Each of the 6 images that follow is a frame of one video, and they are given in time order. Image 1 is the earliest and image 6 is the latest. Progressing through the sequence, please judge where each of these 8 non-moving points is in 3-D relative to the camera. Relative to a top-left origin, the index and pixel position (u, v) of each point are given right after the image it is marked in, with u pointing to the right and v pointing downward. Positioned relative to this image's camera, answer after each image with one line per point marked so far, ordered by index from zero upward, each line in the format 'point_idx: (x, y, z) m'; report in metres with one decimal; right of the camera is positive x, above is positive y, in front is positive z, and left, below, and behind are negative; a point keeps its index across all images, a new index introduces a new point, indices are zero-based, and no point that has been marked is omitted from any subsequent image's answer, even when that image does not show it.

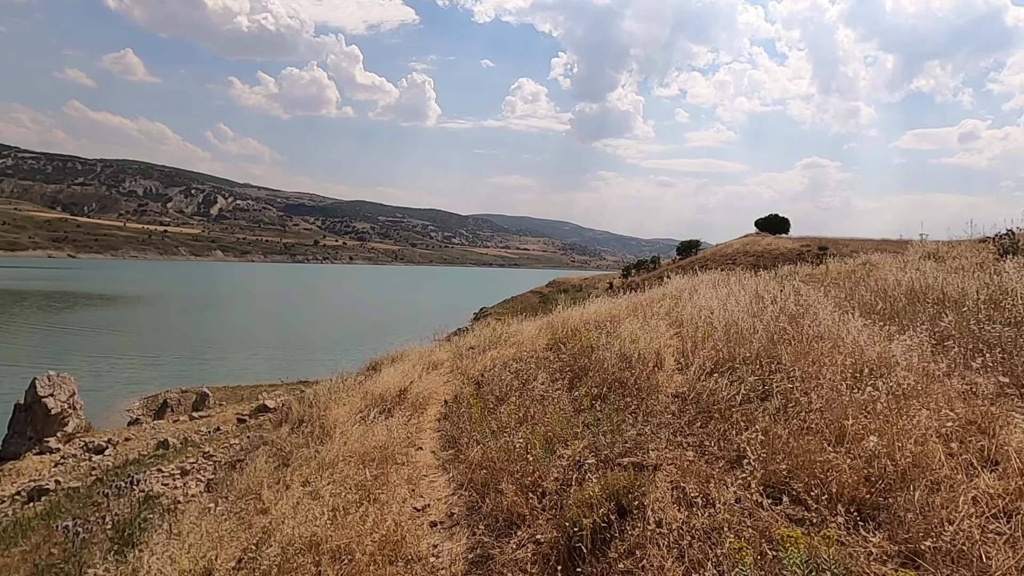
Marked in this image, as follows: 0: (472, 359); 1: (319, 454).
0: (-0.6, -1.0, +9.5) m
1: (-1.9, -1.7, +6.6) m
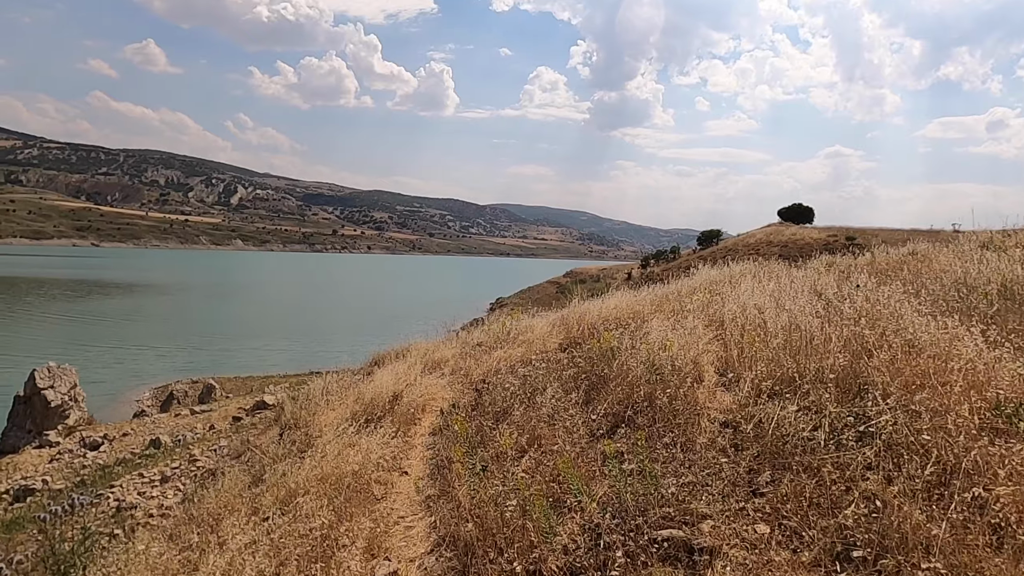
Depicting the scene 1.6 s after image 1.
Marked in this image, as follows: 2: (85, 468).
0: (-0.5, -0.9, +8.4) m
1: (-1.9, -1.6, +5.6) m
2: (-9.0, -3.8, +13.9) m
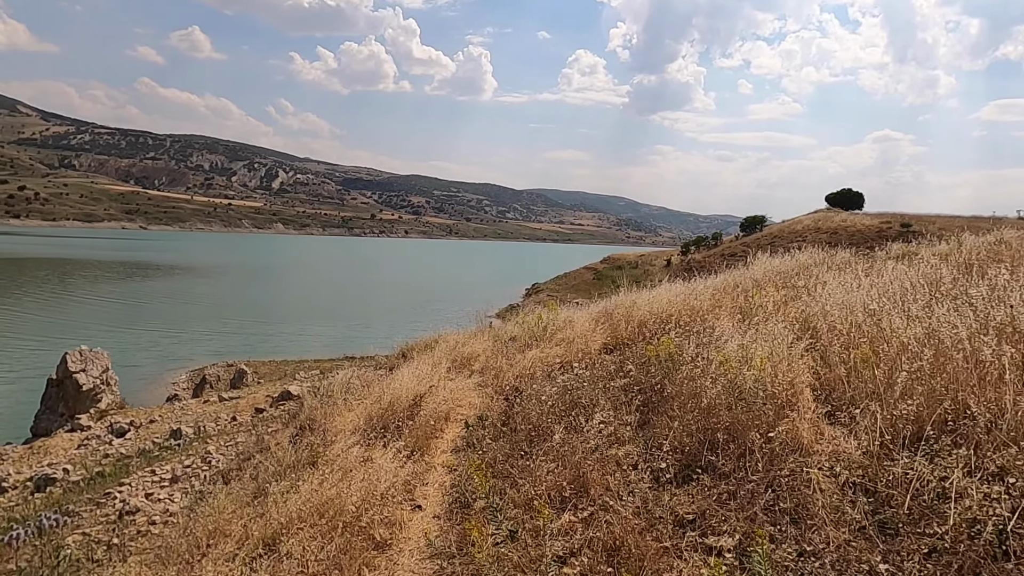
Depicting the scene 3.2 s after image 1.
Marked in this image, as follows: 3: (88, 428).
0: (-0.1, -0.8, +7.5) m
1: (-1.6, -1.5, +4.8) m
2: (-8.3, -3.5, +13.5) m
3: (-11.5, -3.8, +18.1) m
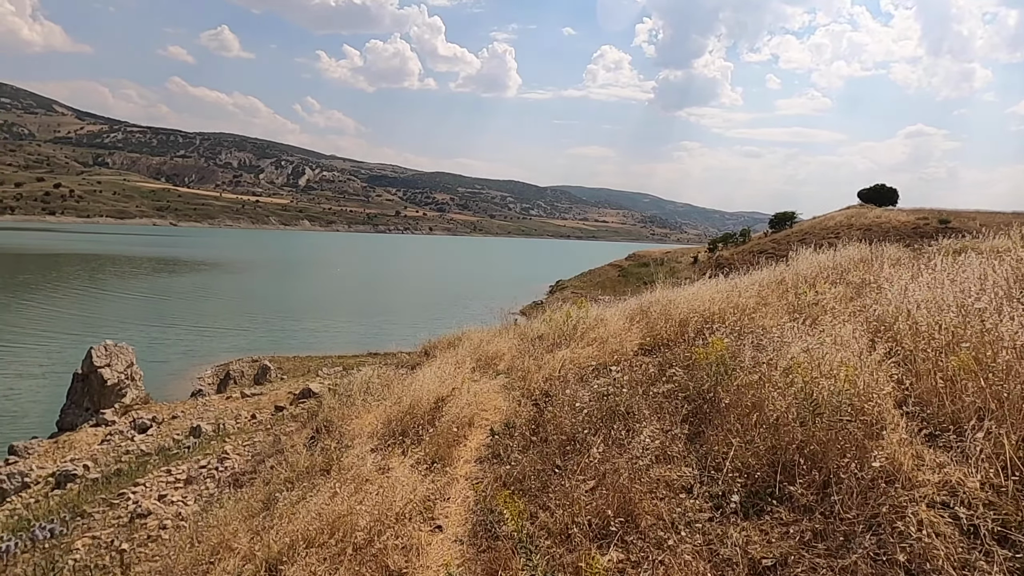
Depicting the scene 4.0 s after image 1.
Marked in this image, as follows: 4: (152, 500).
0: (+0.2, -0.8, +7.0) m
1: (-1.4, -1.5, +4.4) m
2: (-7.8, -3.4, +13.4) m
3: (-10.9, -3.7, +18.0) m
4: (-4.4, -2.6, +8.1) m
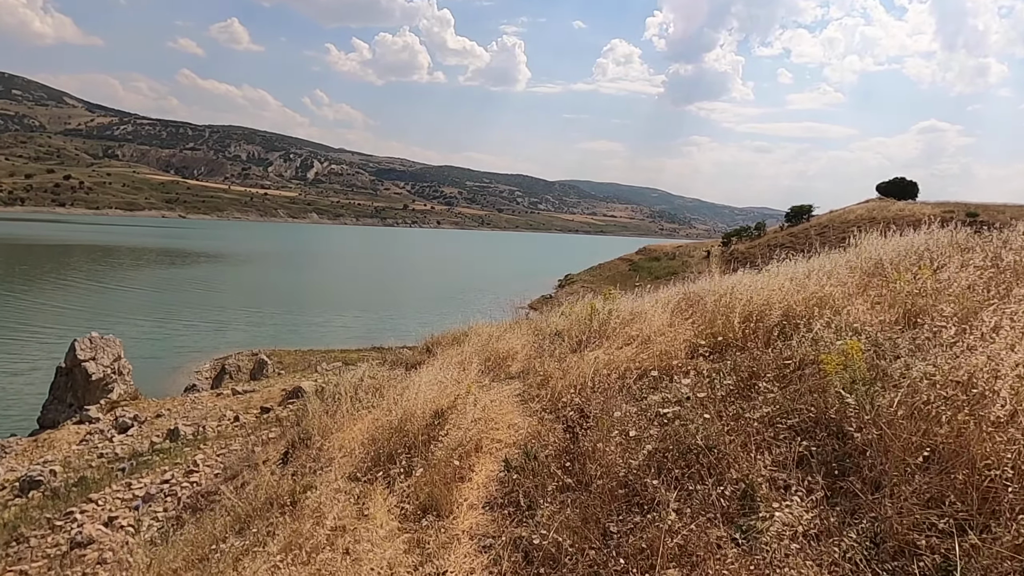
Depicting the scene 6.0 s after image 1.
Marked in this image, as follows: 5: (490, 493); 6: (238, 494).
0: (+0.4, -0.6, +5.7) m
1: (-1.3, -1.4, +3.0) m
2: (-7.6, -3.1, +12.1) m
3: (-10.6, -3.4, +16.8) m
4: (-4.3, -2.4, +6.8) m
5: (-0.1, -1.1, +3.4) m
6: (-2.2, -1.7, +5.3) m
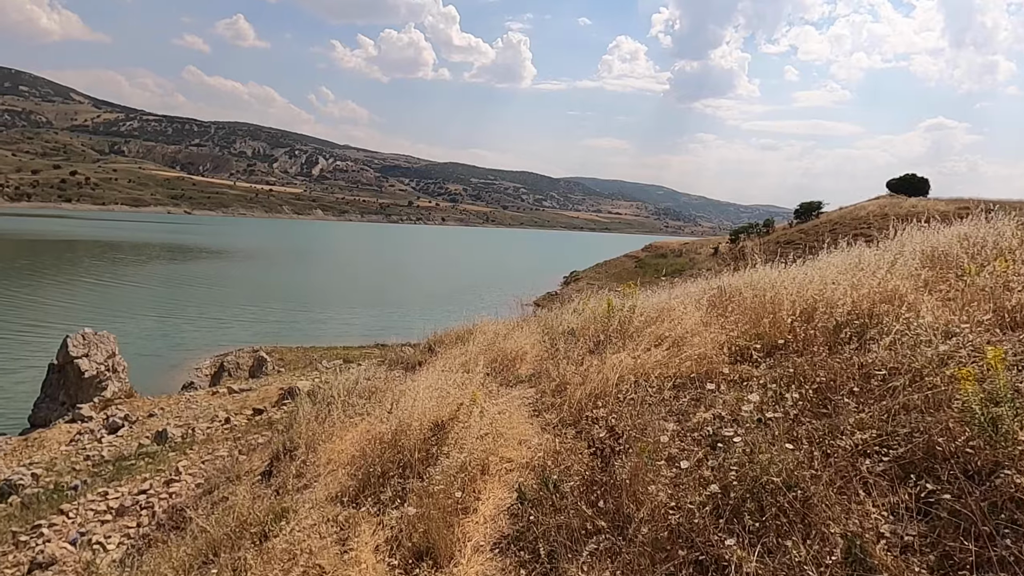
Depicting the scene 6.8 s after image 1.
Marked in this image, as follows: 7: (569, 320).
0: (+0.5, -0.6, +5.0) m
1: (-1.3, -1.3, +2.4) m
2: (-7.4, -3.0, +11.5) m
3: (-10.5, -3.2, +16.2) m
4: (-4.2, -2.4, +6.2) m
5: (0.0, -1.0, +2.7) m
6: (-2.1, -1.6, +4.7) m
7: (+0.7, -0.4, +7.9) m
